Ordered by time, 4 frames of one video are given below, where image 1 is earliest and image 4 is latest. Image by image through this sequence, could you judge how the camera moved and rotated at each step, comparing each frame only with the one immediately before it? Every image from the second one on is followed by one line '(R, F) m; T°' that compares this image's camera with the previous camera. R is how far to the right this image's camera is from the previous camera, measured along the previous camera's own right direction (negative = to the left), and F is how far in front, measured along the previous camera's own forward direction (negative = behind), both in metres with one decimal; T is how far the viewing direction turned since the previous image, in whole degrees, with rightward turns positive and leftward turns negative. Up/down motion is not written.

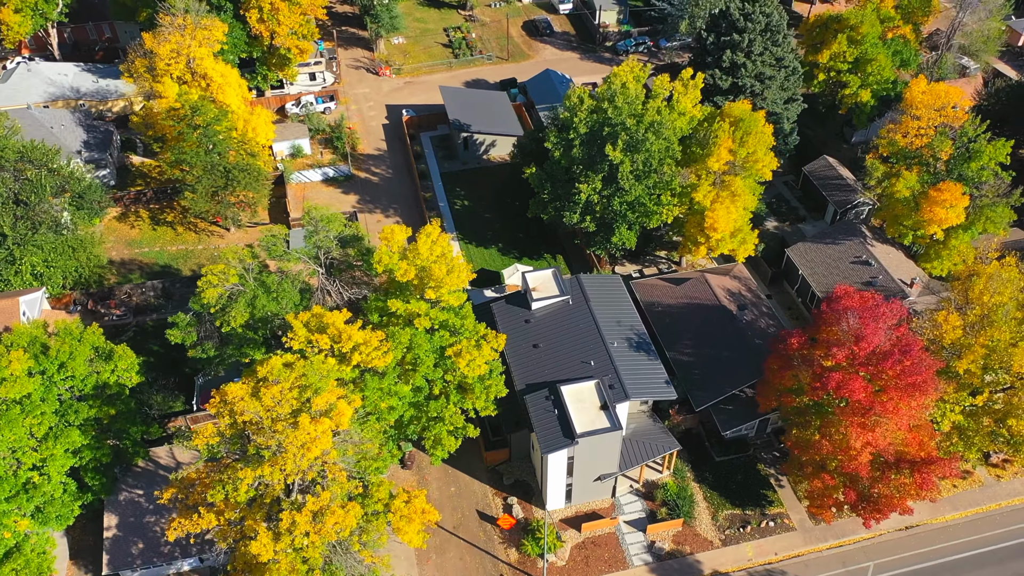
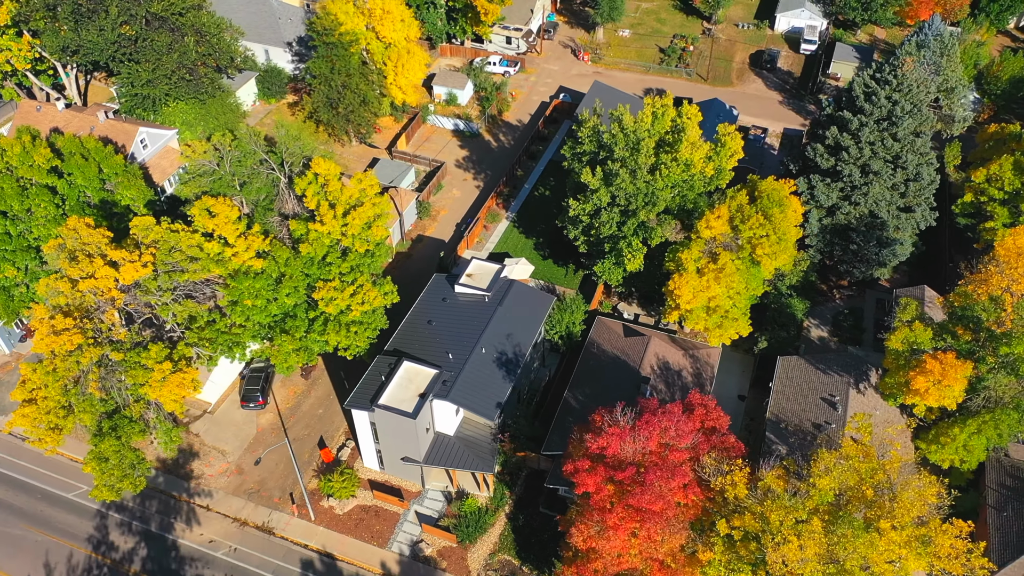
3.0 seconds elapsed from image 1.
(+20.6, +3.9) m; -24°
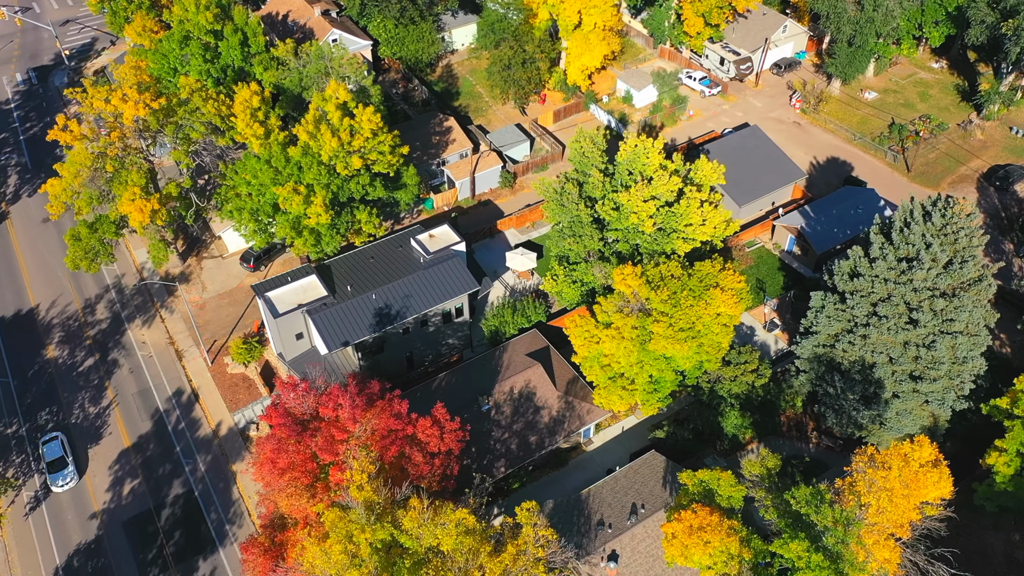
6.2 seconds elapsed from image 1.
(+21.8, +4.6) m; -25°
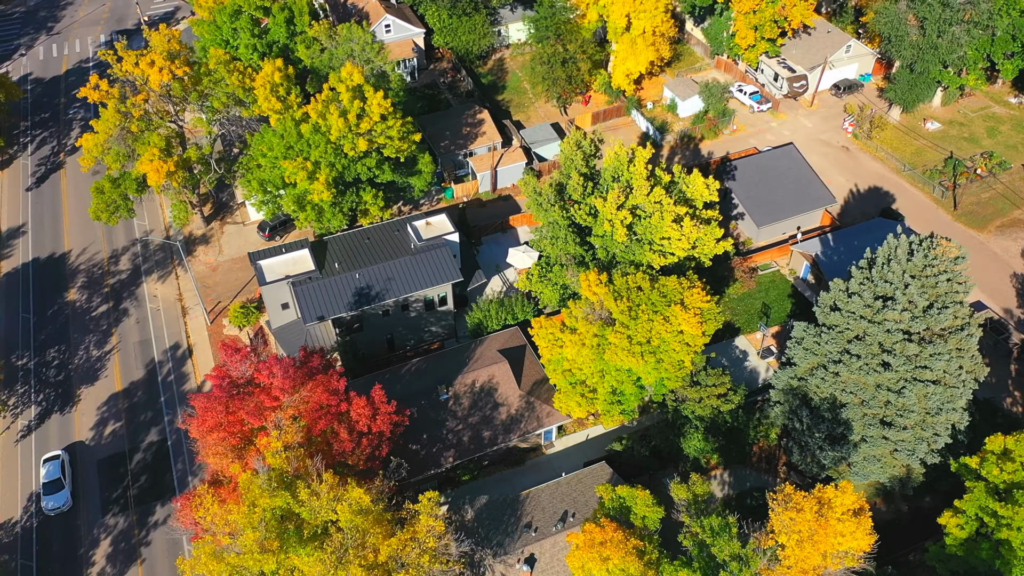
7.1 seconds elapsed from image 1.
(+5.9, +0.2) m; -7°
